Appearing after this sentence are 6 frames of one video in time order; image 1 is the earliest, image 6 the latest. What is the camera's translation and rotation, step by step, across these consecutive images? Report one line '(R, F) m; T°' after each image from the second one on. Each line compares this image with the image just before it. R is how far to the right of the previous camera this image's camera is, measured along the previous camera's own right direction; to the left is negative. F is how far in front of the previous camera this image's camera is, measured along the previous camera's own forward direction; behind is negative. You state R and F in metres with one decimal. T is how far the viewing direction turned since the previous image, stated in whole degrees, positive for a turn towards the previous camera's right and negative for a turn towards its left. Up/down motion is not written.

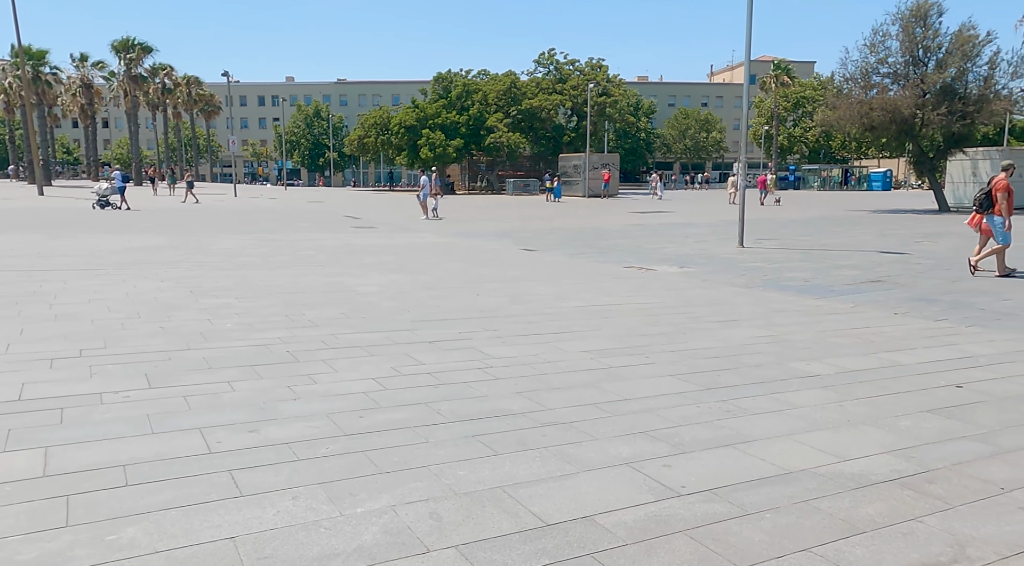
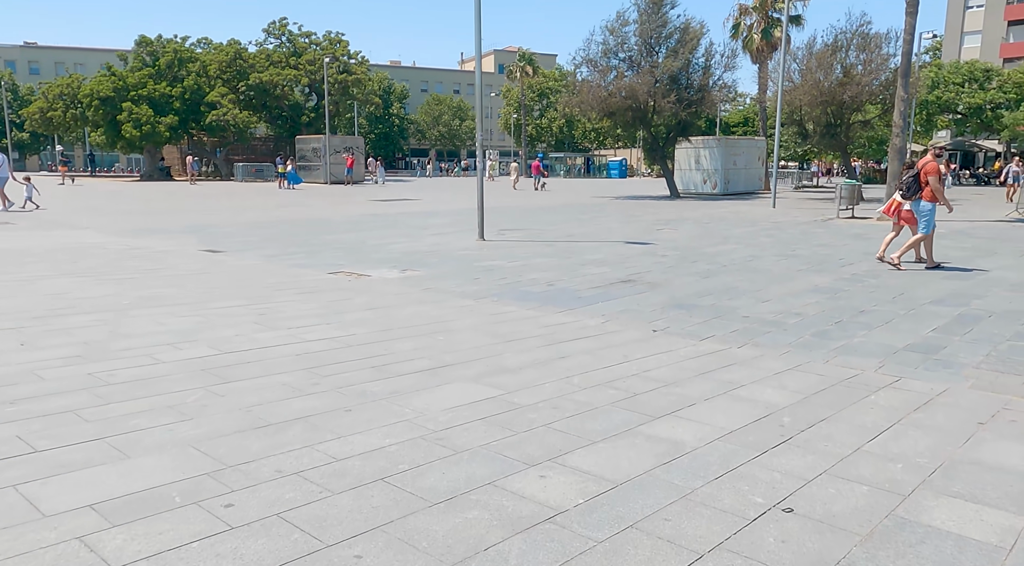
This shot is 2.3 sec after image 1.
(+1.0, +2.7) m; +16°
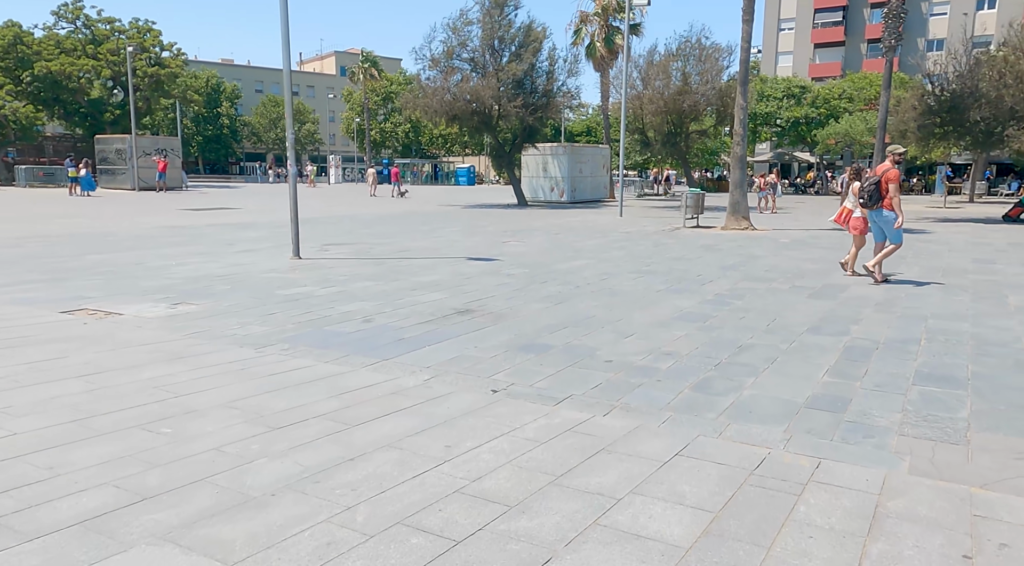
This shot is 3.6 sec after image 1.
(+0.4, +1.9) m; +10°
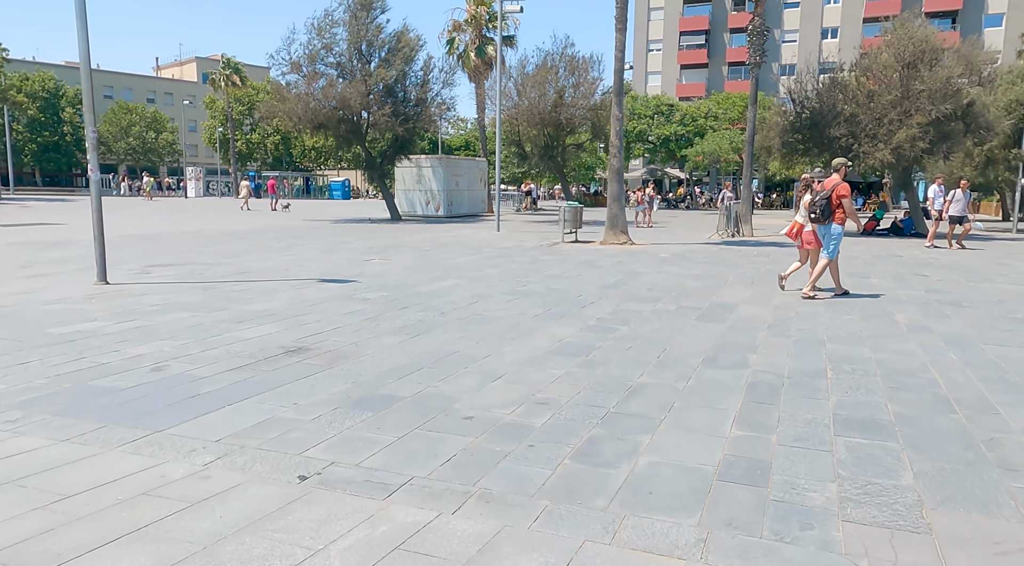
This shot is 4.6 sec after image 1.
(+0.3, +1.5) m; +8°
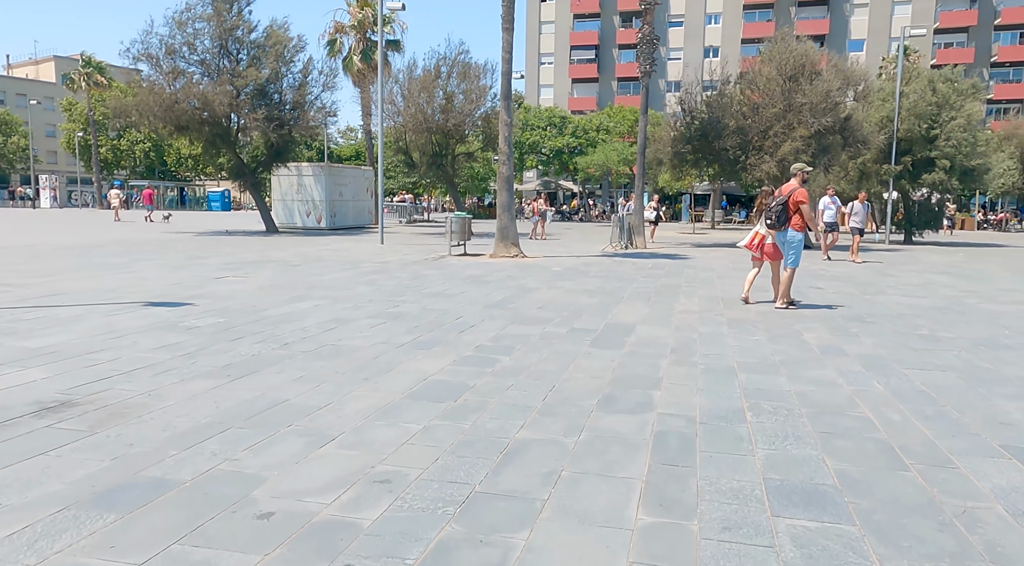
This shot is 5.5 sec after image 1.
(+0.3, +1.5) m; +7°
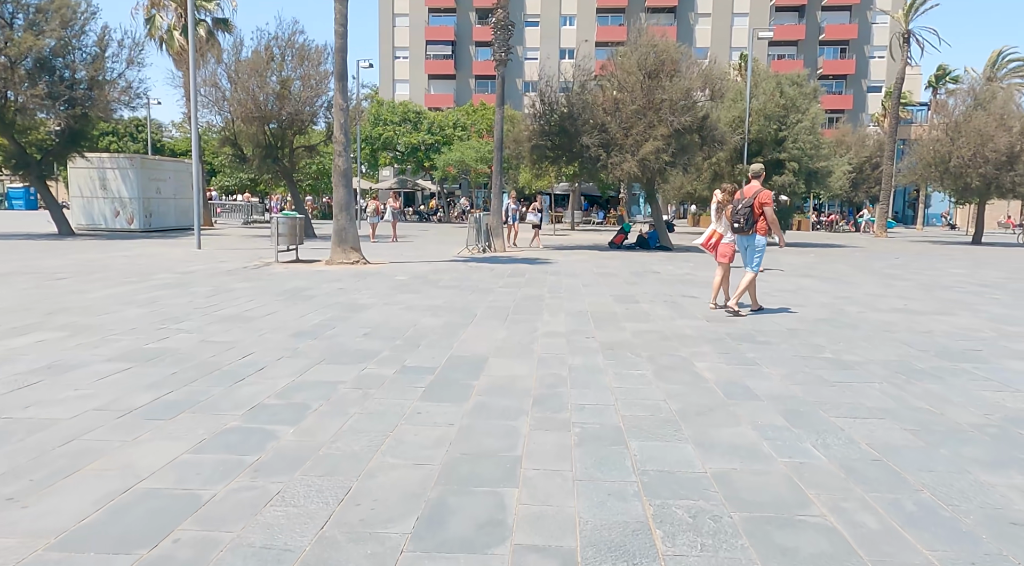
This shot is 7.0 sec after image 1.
(+0.5, +2.5) m; +9°
